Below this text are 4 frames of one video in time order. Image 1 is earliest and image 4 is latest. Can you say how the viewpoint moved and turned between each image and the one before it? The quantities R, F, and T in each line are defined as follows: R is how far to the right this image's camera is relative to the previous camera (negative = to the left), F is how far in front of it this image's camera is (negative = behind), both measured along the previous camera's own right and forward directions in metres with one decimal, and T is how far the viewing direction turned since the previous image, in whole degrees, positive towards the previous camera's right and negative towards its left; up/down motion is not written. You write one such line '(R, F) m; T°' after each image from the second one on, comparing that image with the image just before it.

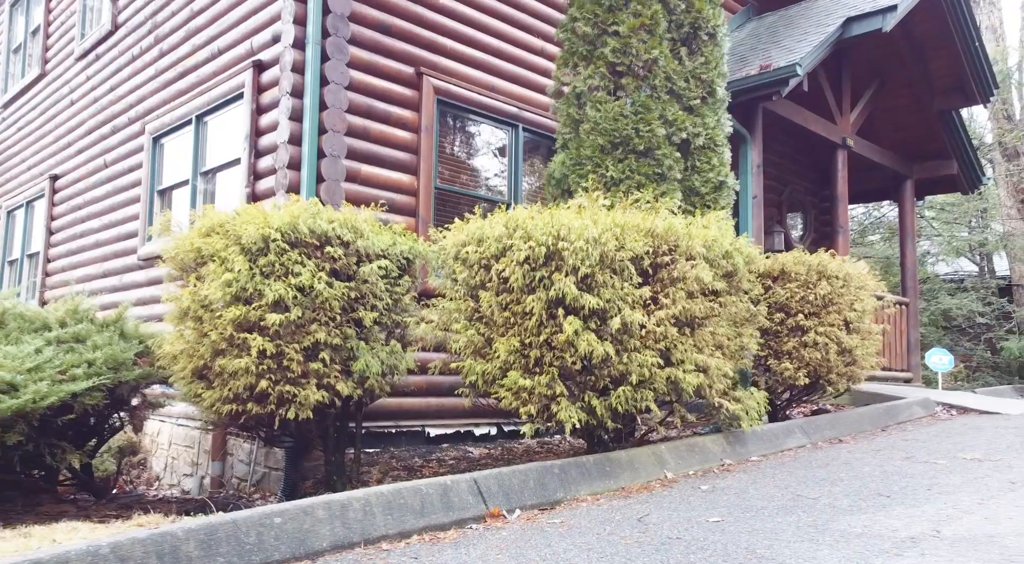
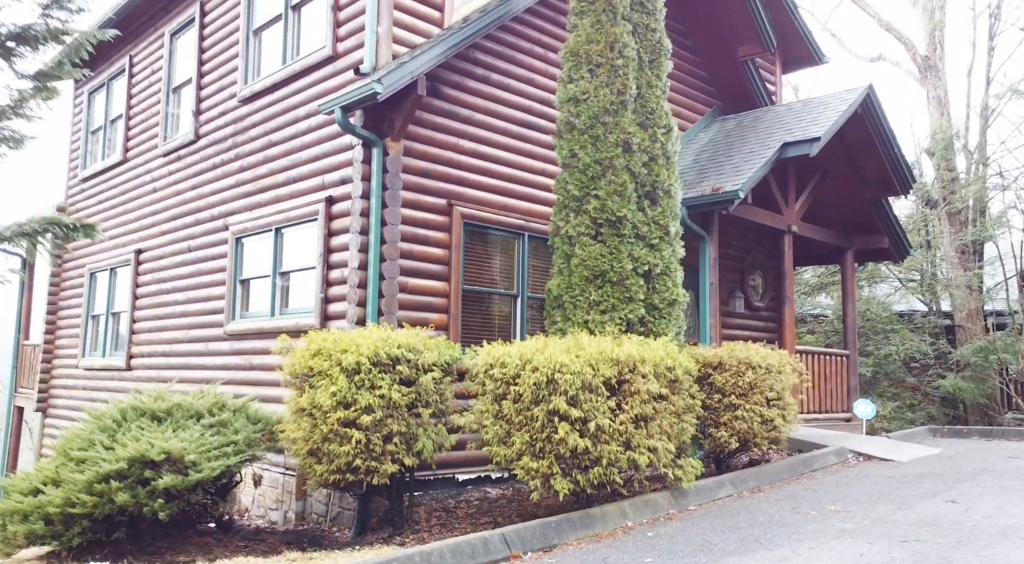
(-0.1, -2.1) m; 0°
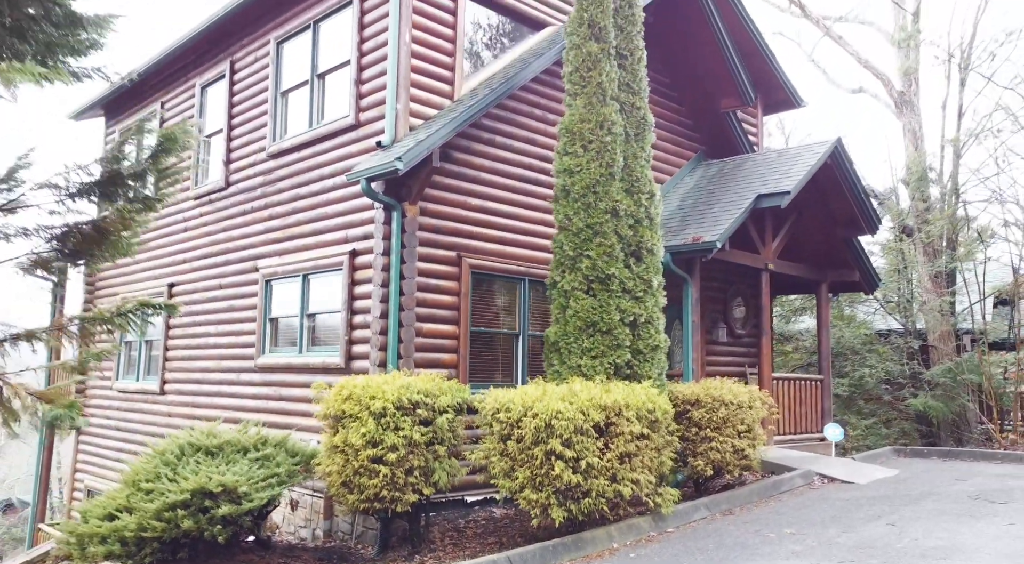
(0.0, -1.1) m; 0°
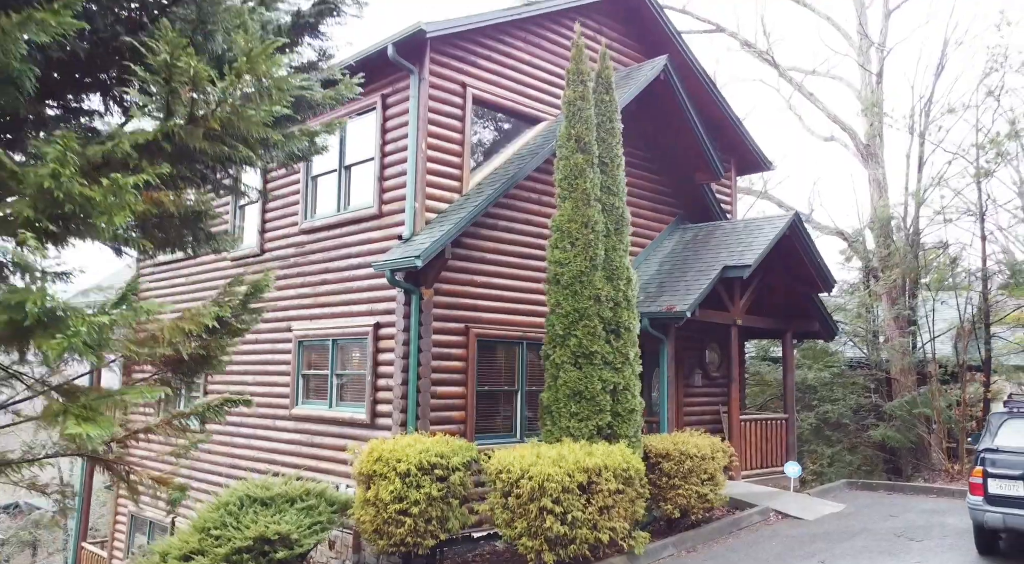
(0.0, -1.8) m; 0°
